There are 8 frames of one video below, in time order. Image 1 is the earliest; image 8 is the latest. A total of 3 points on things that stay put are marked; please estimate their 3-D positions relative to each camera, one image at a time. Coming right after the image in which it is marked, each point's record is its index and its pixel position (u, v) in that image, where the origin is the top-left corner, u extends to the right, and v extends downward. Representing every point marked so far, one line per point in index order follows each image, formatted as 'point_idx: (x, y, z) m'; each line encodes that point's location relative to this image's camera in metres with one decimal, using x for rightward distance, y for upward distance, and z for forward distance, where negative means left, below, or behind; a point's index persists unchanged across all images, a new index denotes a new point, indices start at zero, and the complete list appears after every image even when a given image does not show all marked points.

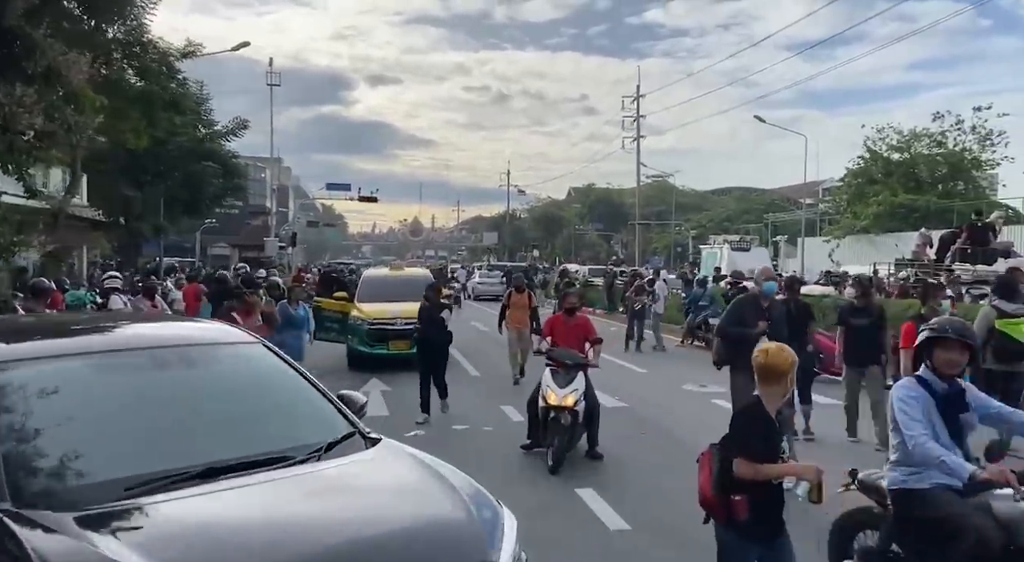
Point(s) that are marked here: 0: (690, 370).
0: (+3.2, -1.6, +14.8) m
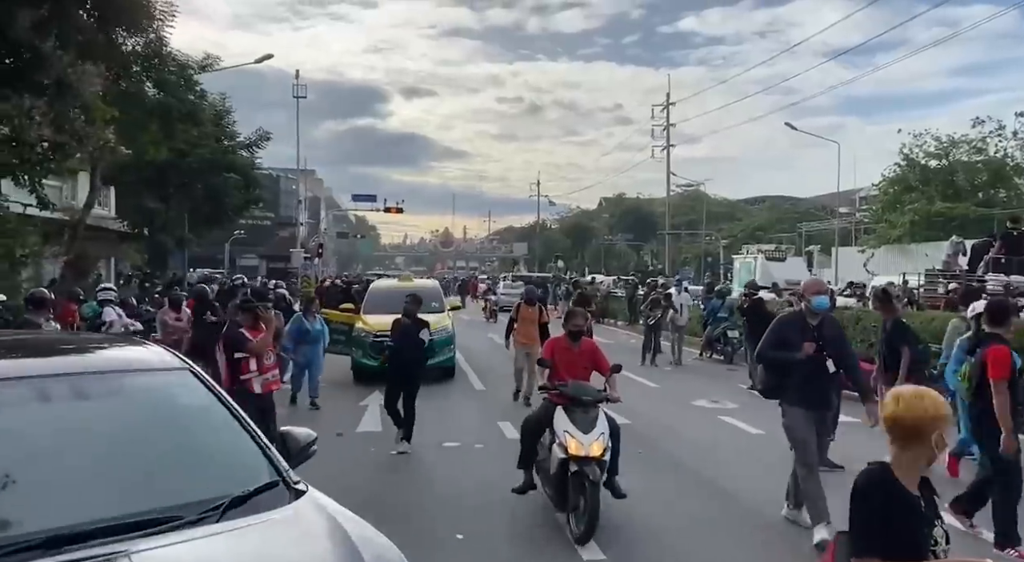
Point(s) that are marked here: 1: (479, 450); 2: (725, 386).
0: (+3.4, -1.8, +14.3) m
1: (-0.4, -2.0, +9.4) m
2: (+3.6, -1.8, +14.2) m
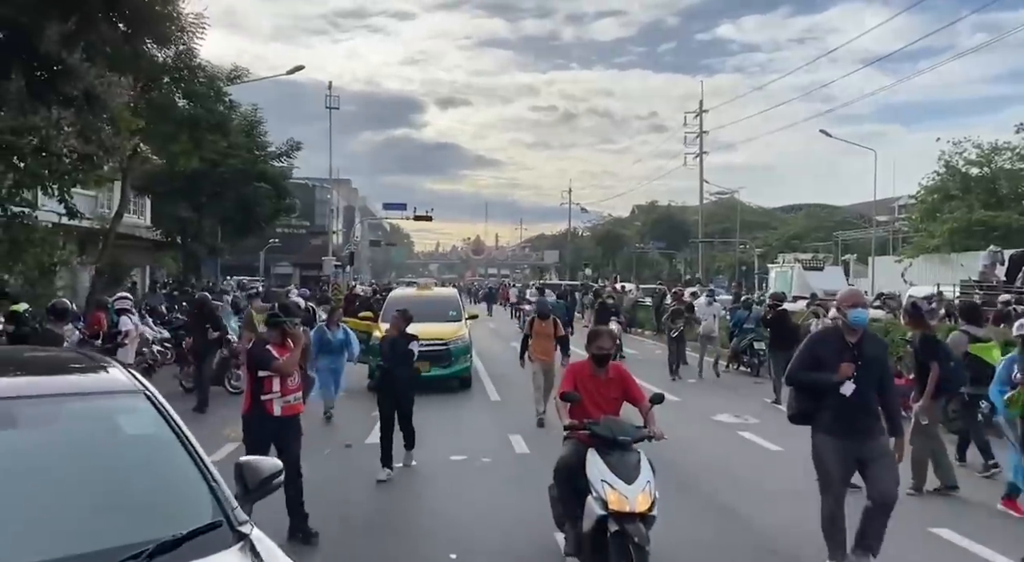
0: (+3.7, -2.0, +14.0) m
1: (-0.3, -2.1, +9.3) m
2: (+4.0, -2.0, +13.9) m
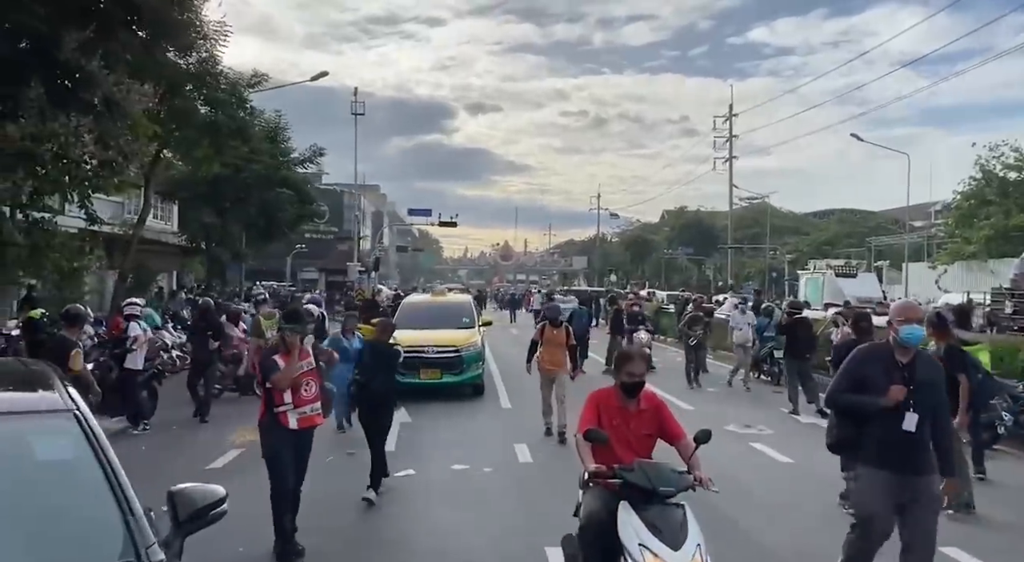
0: (+3.9, -2.1, +13.7) m
1: (-0.3, -2.2, +9.1) m
2: (+4.2, -2.1, +13.6) m
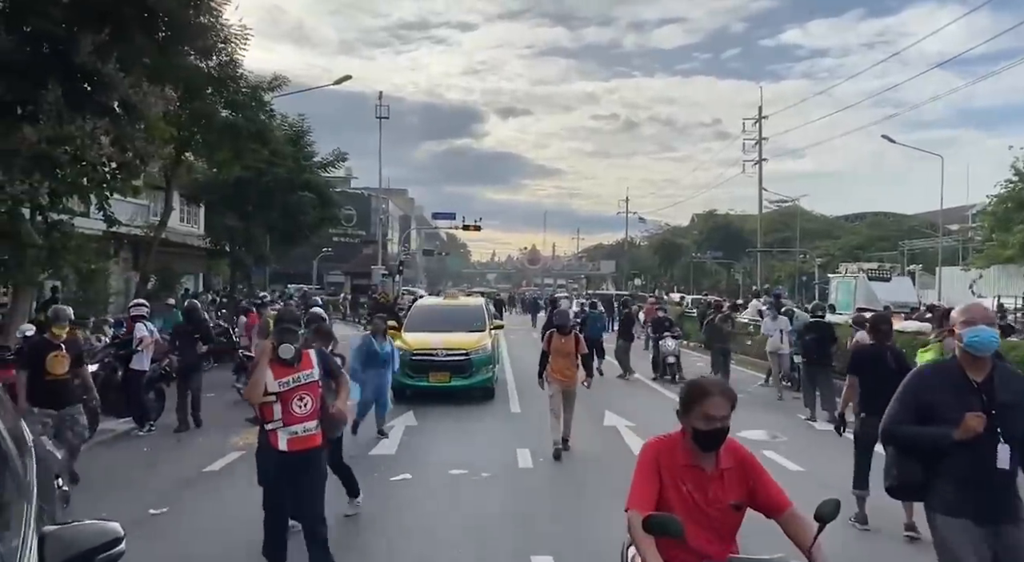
0: (+4.1, -2.2, +13.4) m
1: (-0.3, -2.2, +9.0) m
2: (+4.3, -2.2, +13.2) m
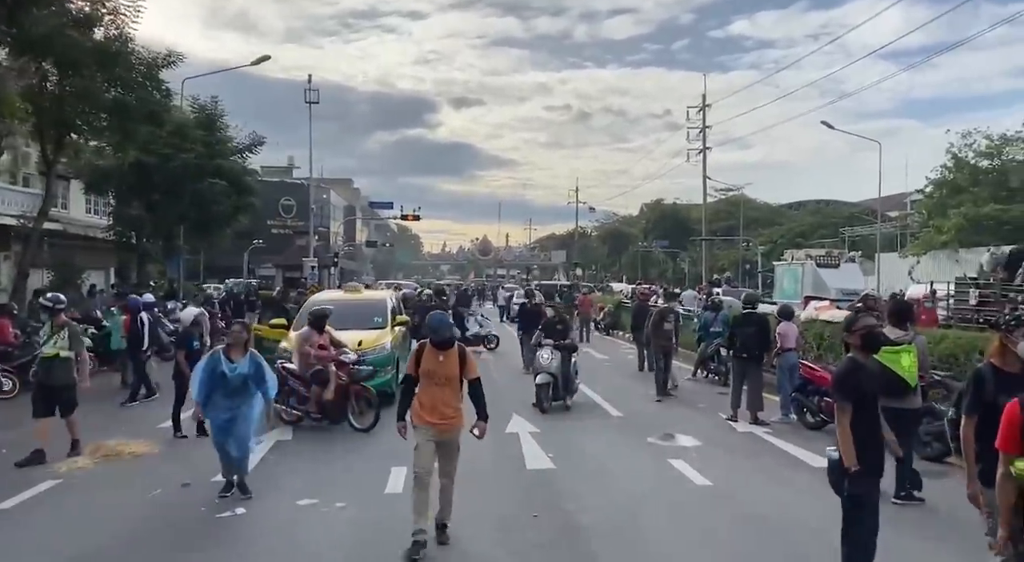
0: (+2.5, -2.0, +12.2) m
1: (-1.6, -2.1, +7.6) m
2: (+2.8, -2.0, +12.1) m
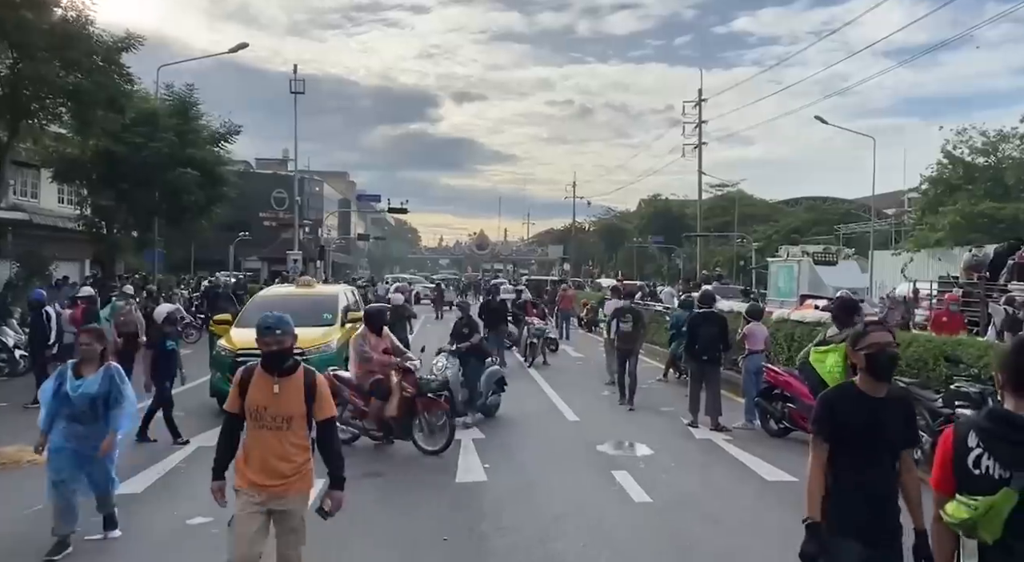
0: (+1.8, -2.0, +11.6) m
1: (-2.3, -2.1, +7.0) m
2: (+2.1, -2.0, +11.5) m
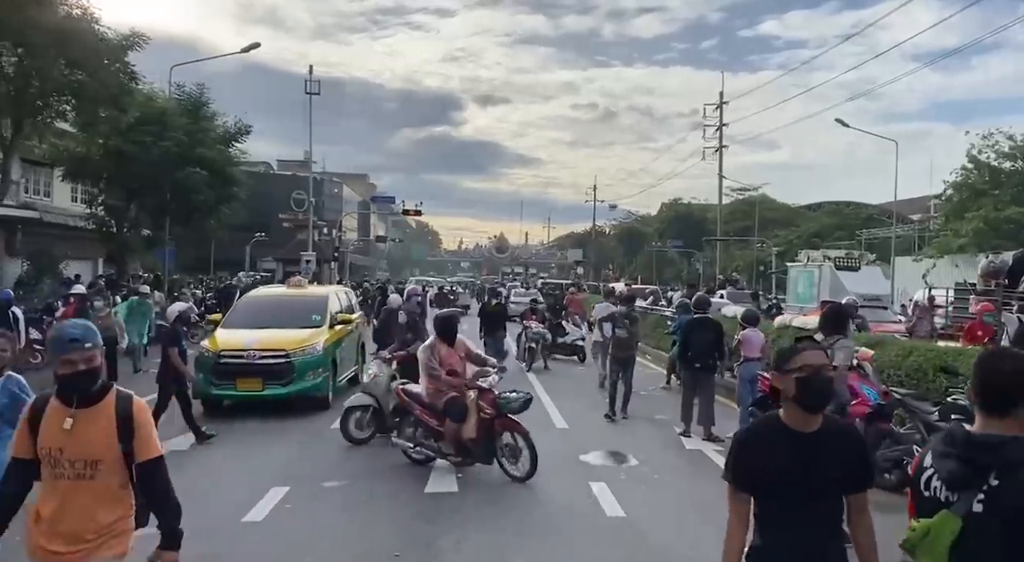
0: (+1.6, -2.0, +11.2) m
1: (-2.6, -2.1, +6.7) m
2: (+1.9, -2.0, +11.1) m
